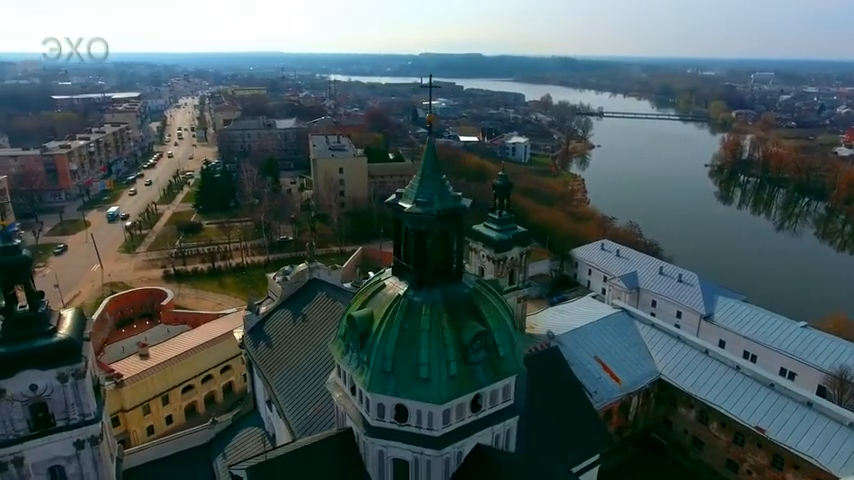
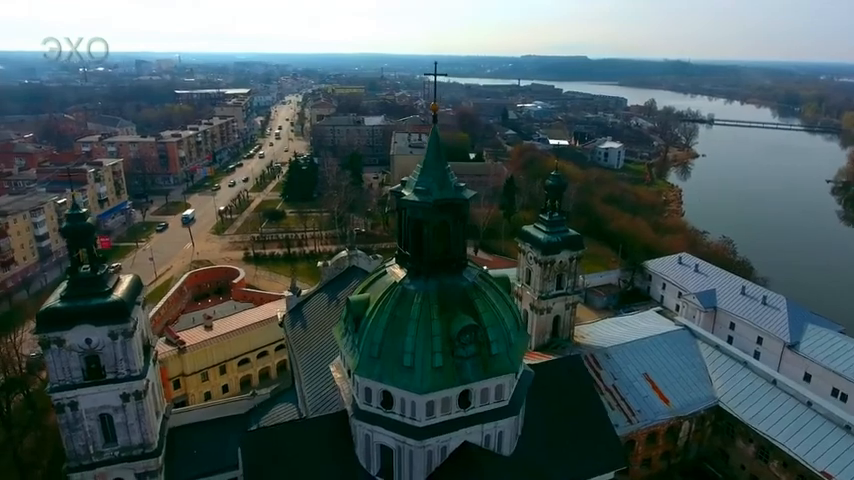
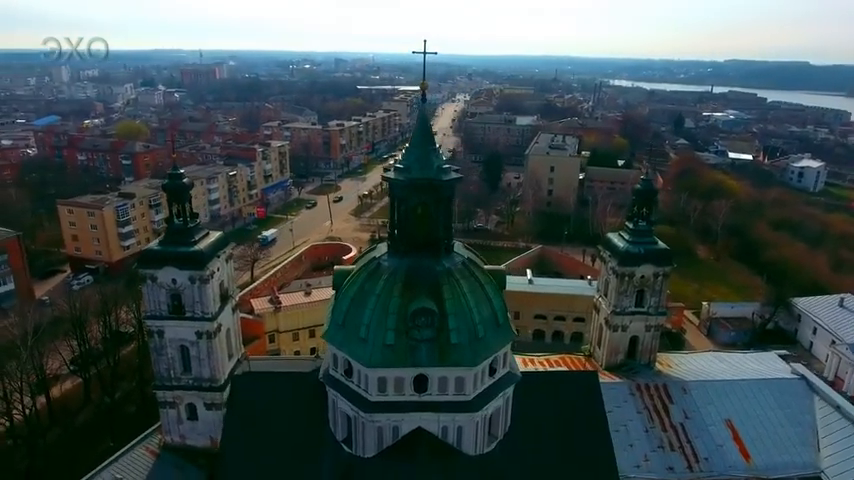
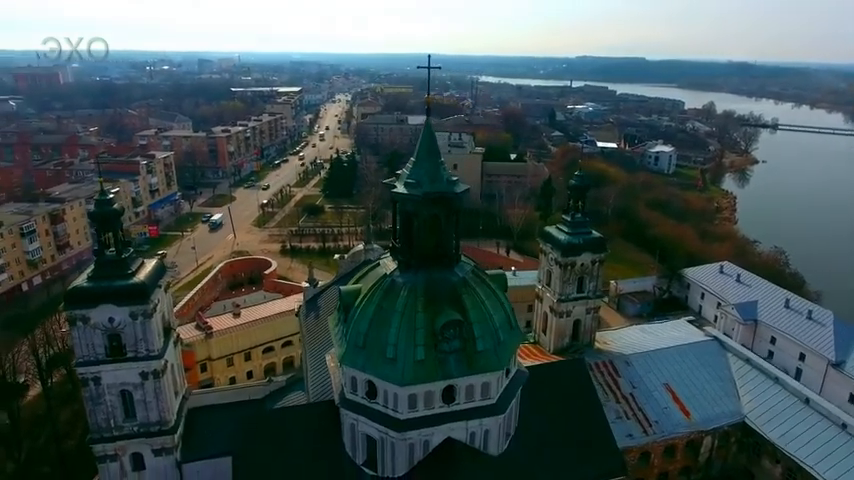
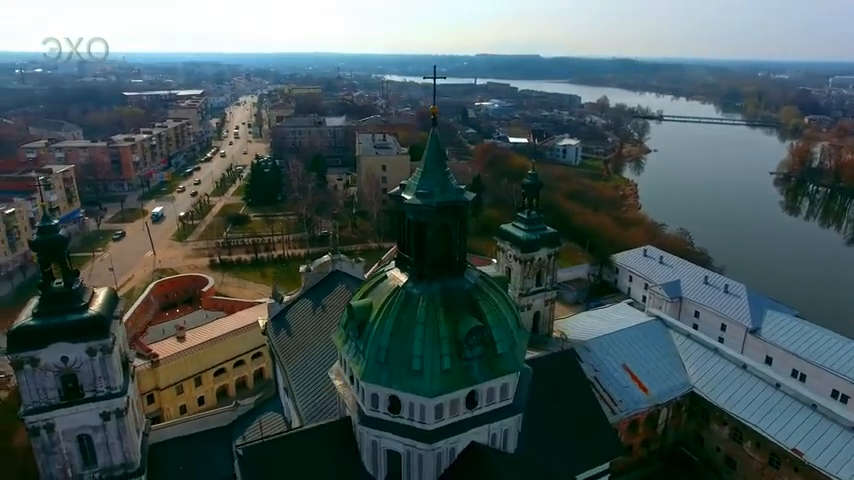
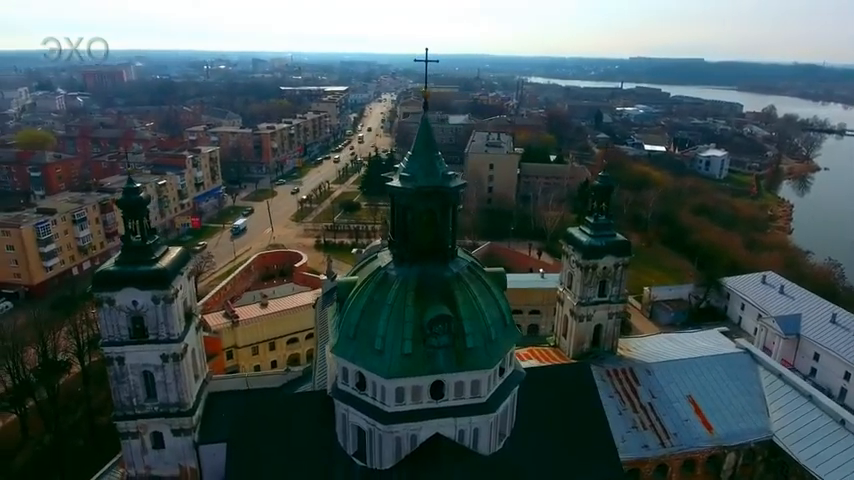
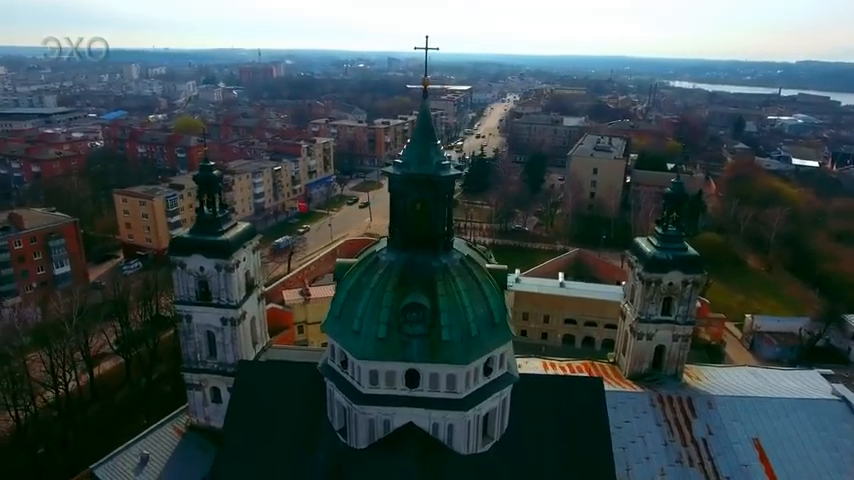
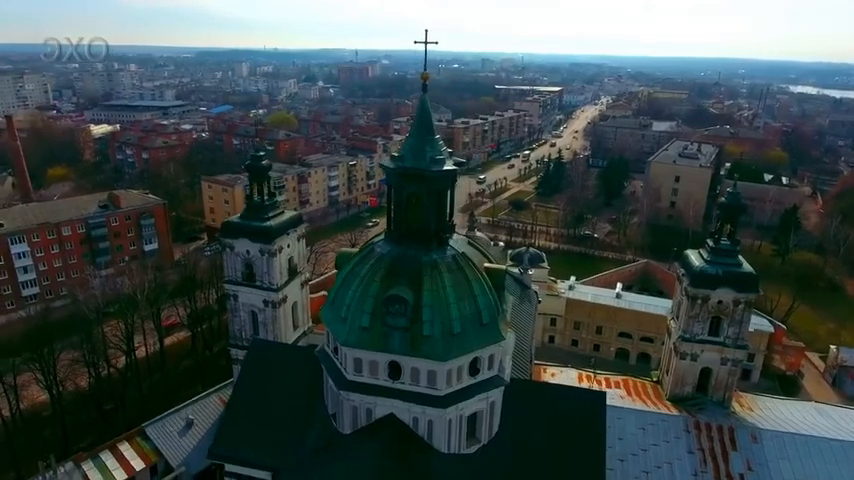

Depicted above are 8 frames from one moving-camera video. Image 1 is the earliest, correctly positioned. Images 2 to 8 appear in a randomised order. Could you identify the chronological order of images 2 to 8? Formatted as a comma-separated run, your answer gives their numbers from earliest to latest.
5, 2, 4, 6, 3, 7, 8
